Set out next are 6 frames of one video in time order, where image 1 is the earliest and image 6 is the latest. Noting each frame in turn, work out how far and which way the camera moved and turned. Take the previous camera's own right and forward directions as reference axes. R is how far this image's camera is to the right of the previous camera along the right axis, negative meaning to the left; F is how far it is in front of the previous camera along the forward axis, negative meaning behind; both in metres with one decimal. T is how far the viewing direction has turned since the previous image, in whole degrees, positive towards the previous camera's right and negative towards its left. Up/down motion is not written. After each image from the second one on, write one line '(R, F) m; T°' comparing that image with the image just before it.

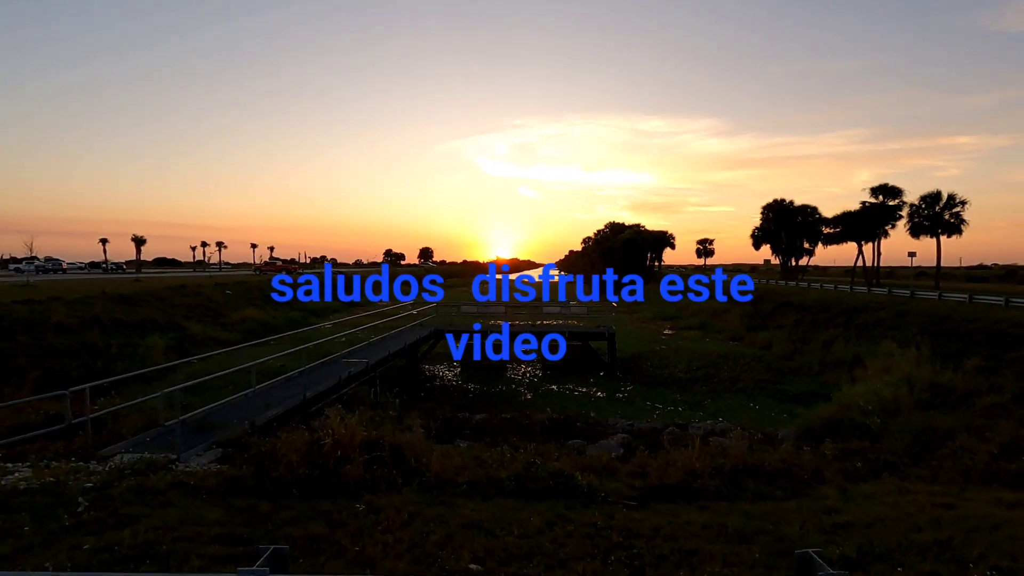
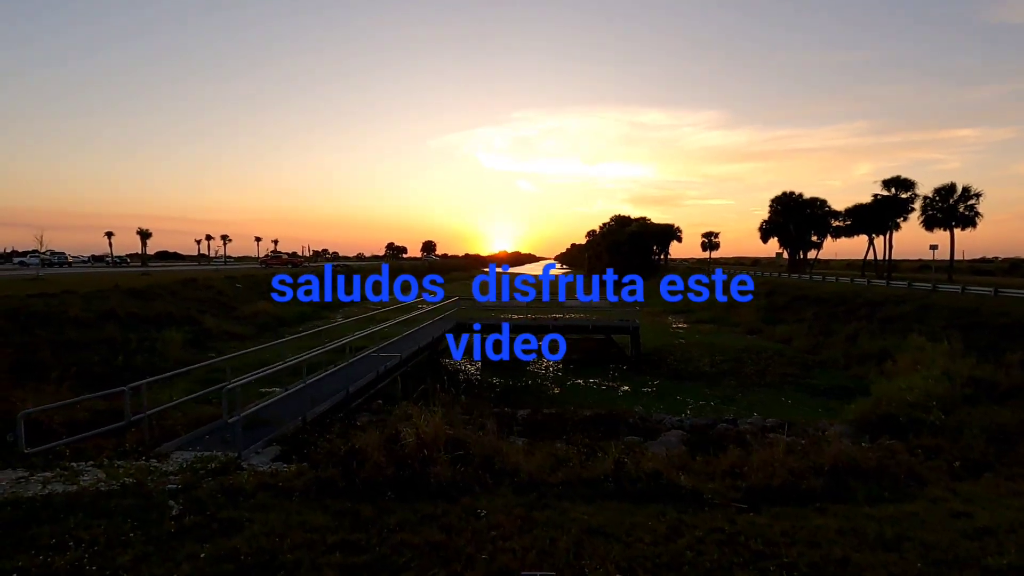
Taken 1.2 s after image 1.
(-1.2, +0.3) m; 0°
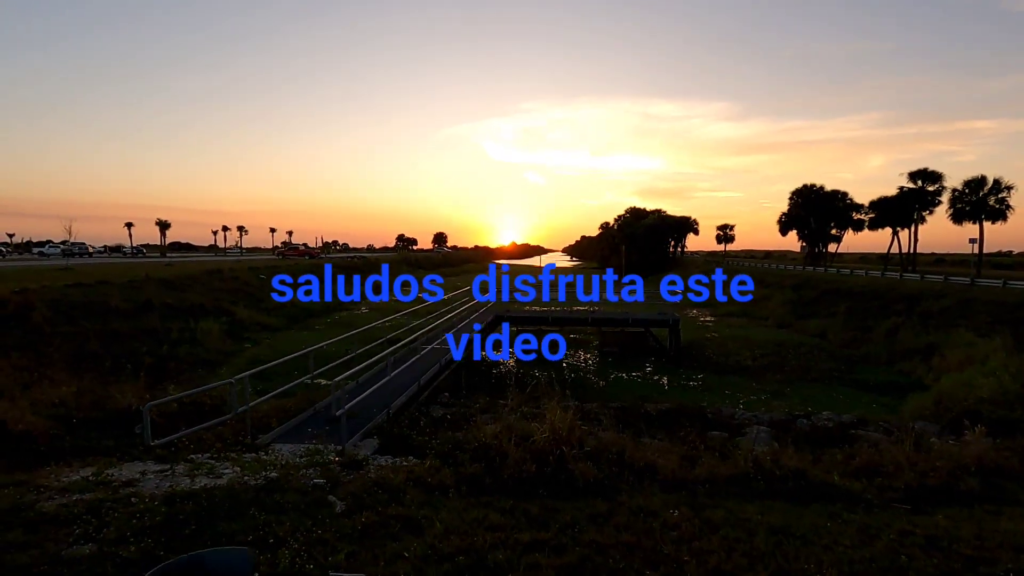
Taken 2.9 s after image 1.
(-1.6, +0.1) m; -1°
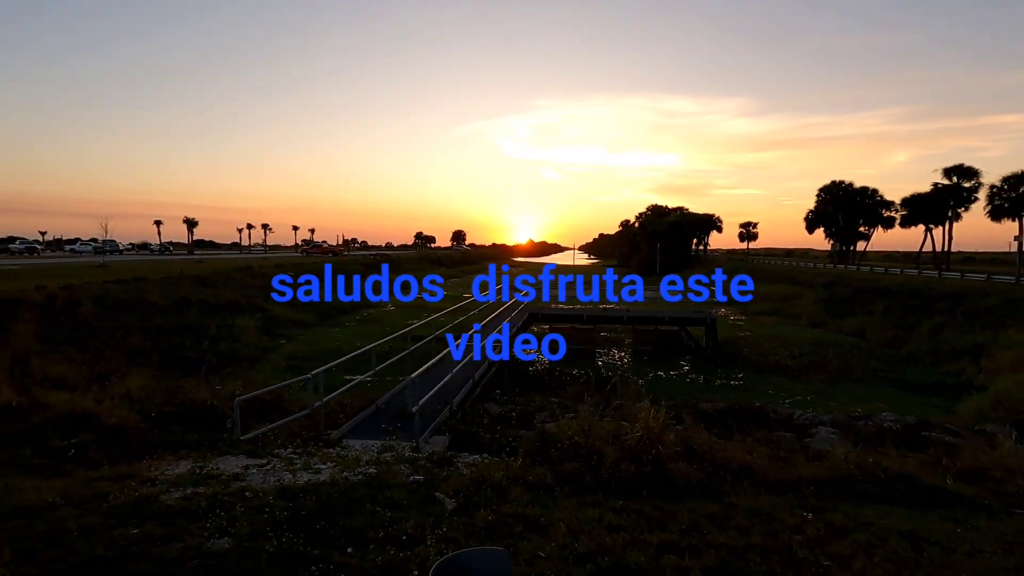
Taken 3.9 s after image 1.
(-1.0, +0.1) m; -2°
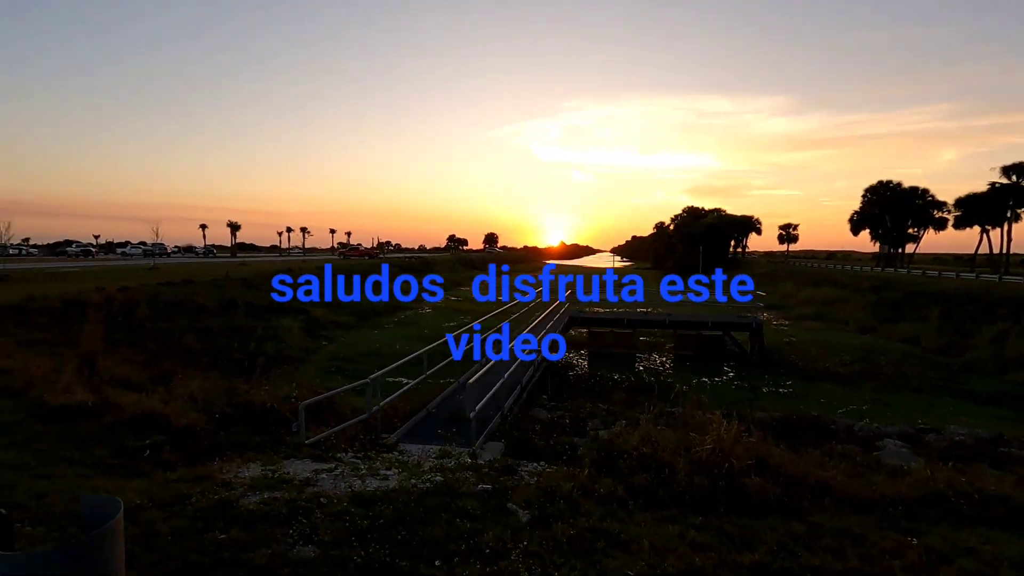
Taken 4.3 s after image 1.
(-0.4, +0.1) m; -3°
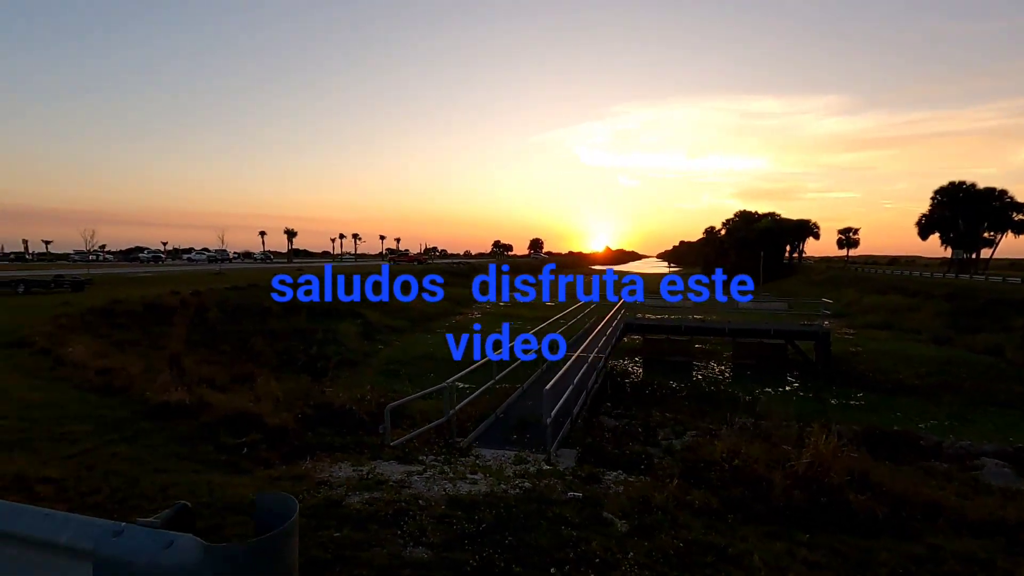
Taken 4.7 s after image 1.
(-0.5, 0.0) m; -5°
